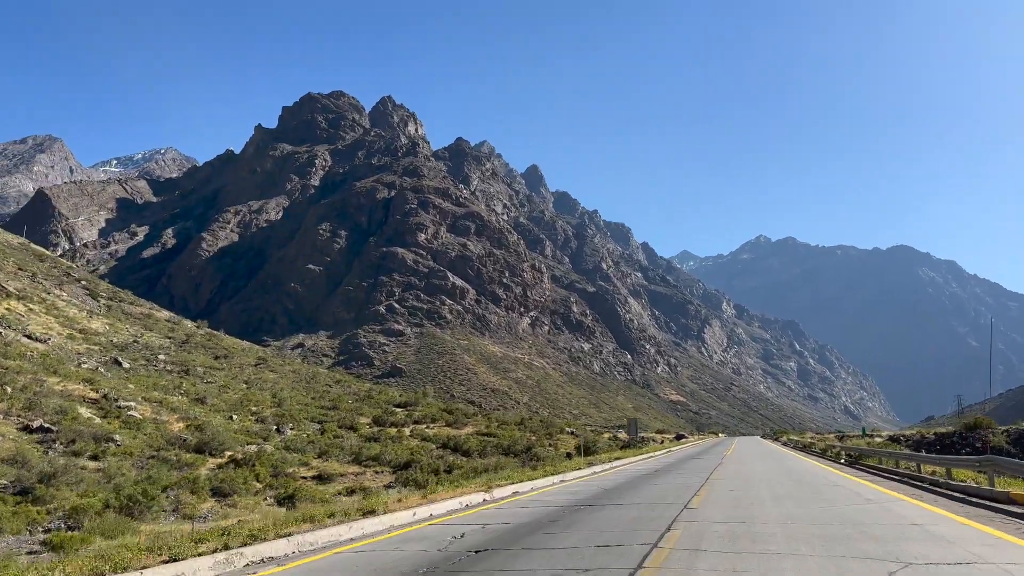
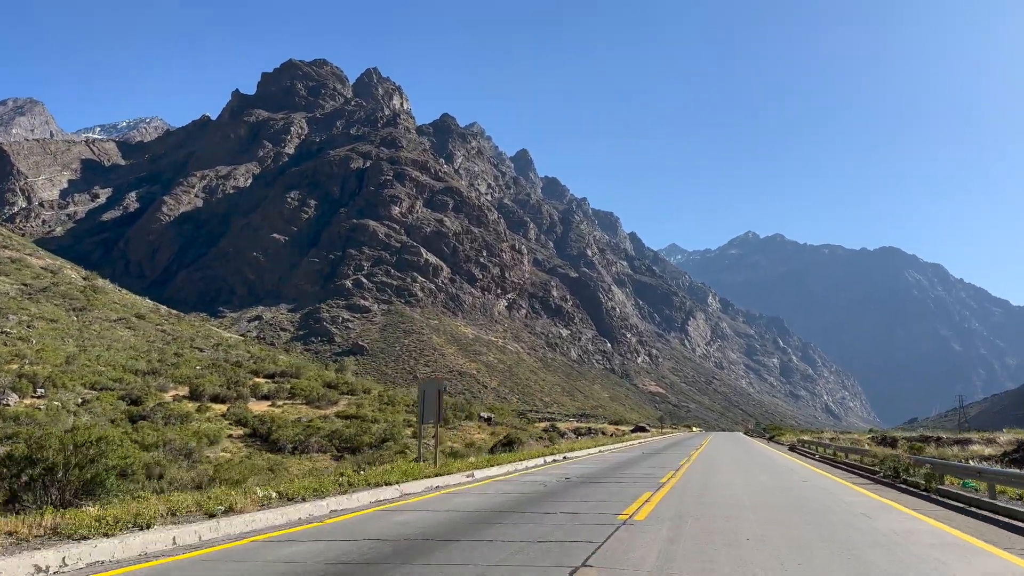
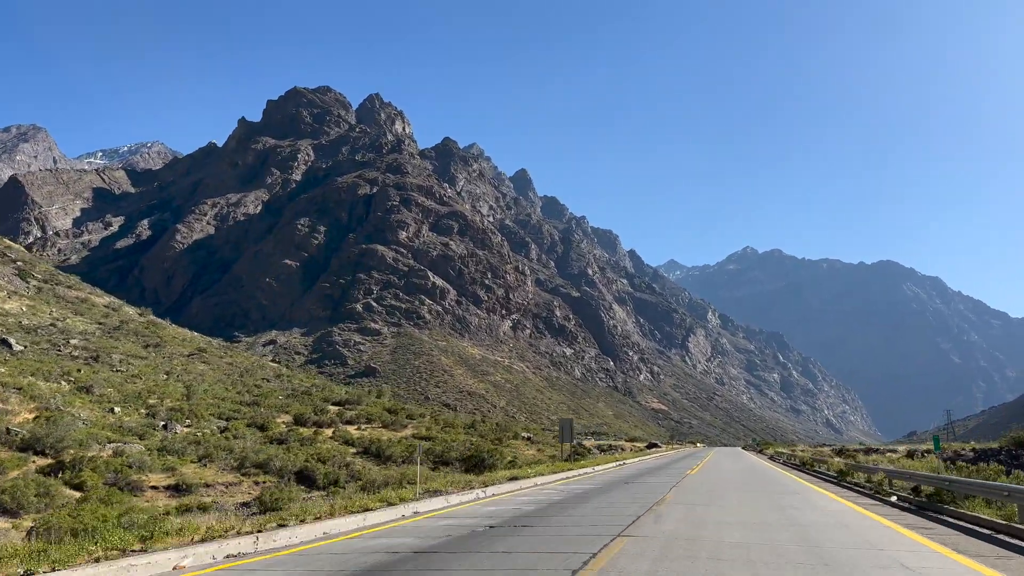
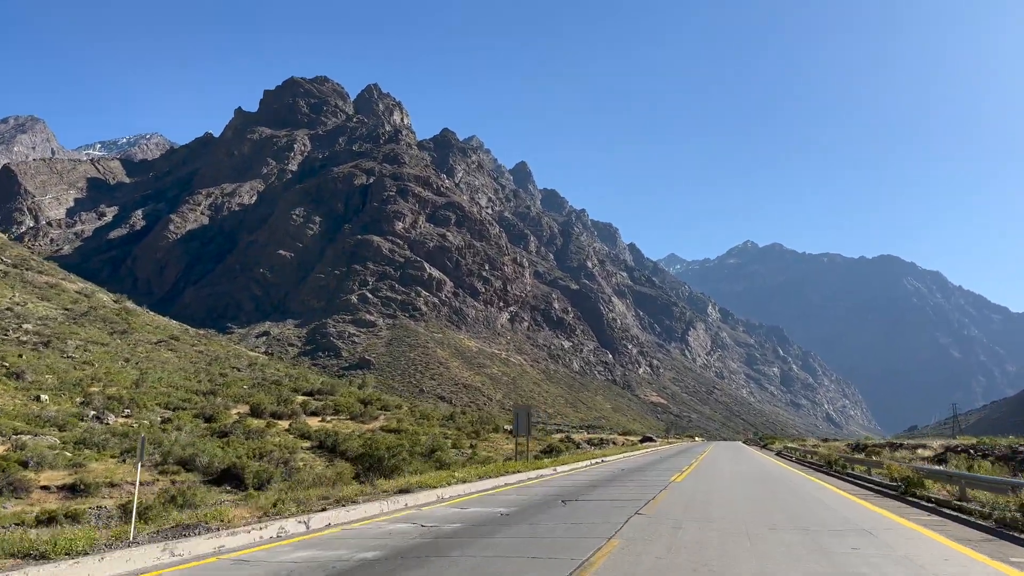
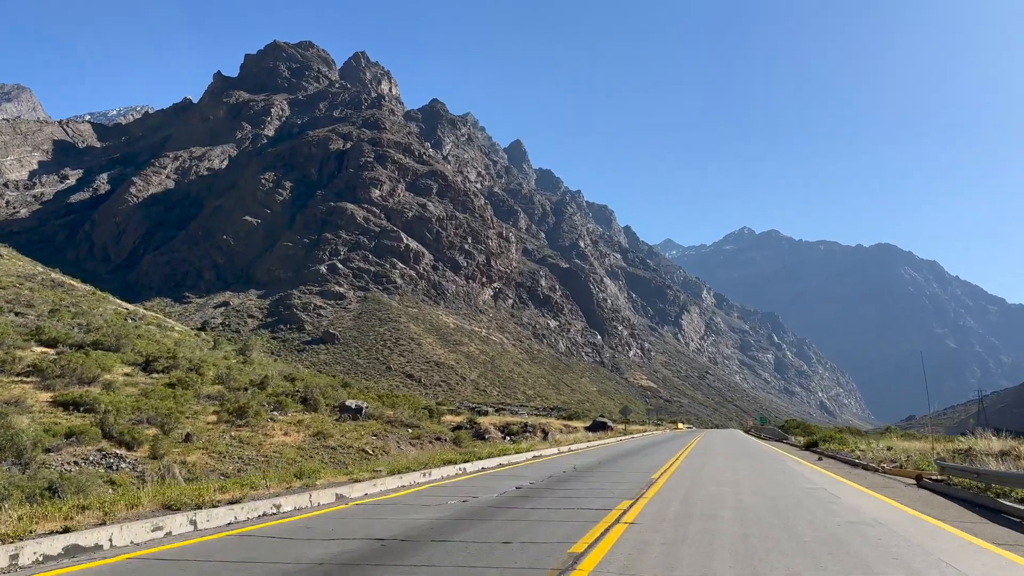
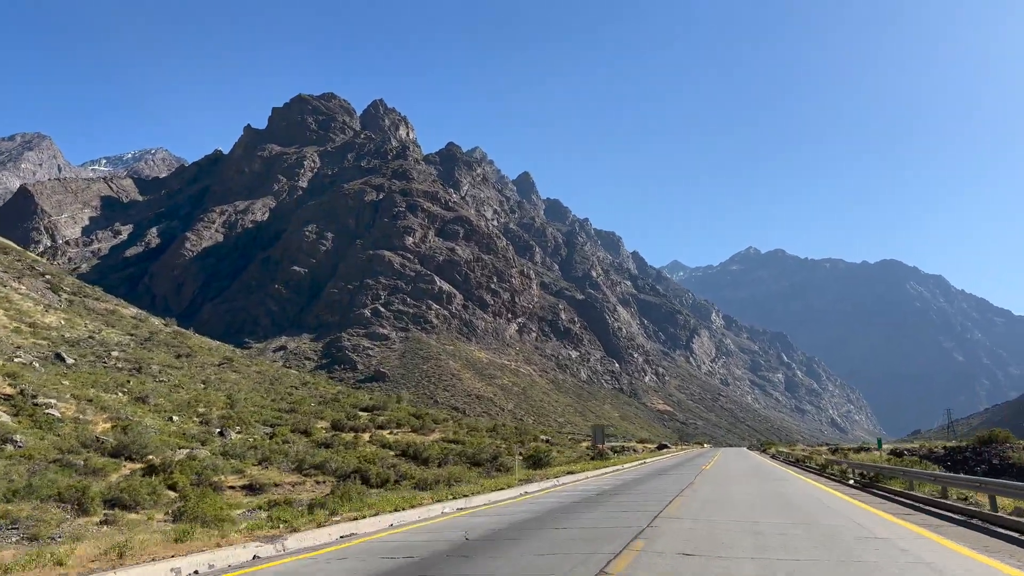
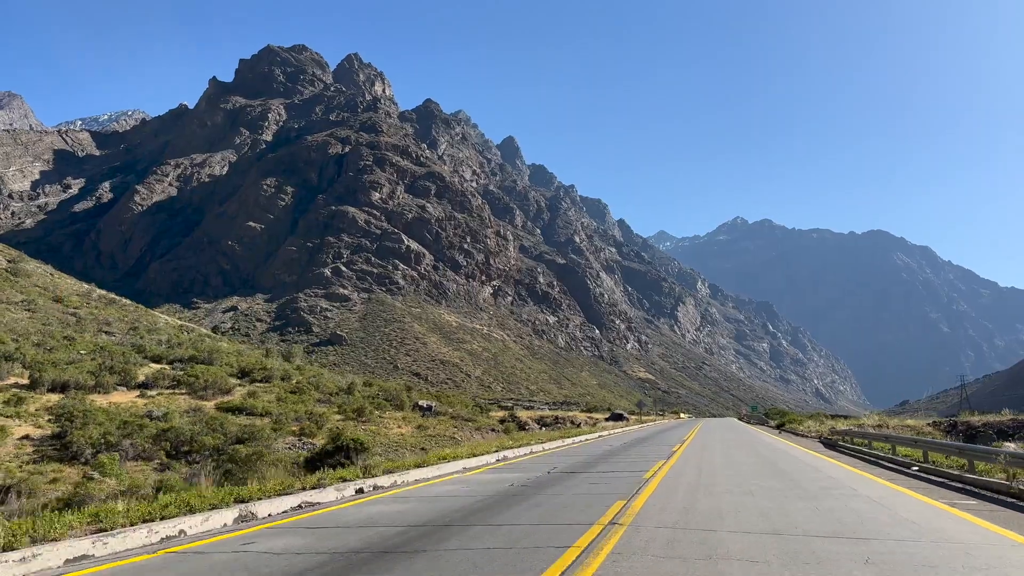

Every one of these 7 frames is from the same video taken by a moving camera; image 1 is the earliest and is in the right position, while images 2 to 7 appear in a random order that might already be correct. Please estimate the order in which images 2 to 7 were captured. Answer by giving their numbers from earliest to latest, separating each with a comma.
6, 3, 4, 2, 7, 5
